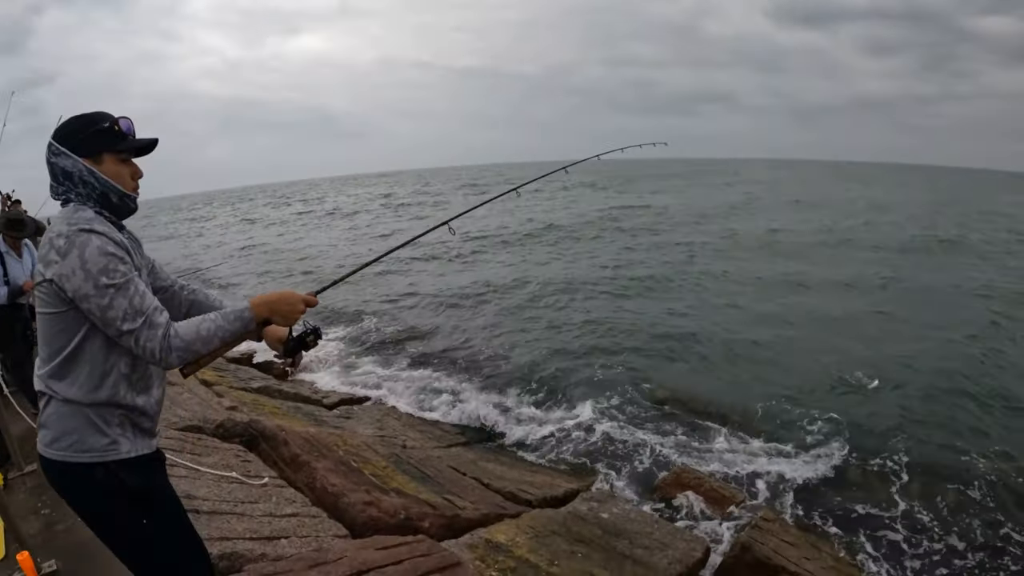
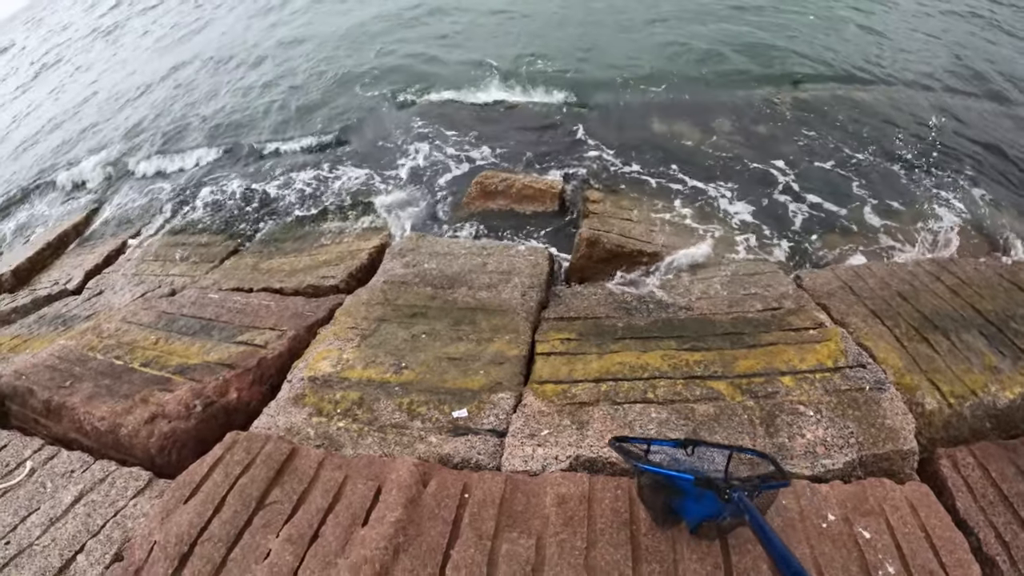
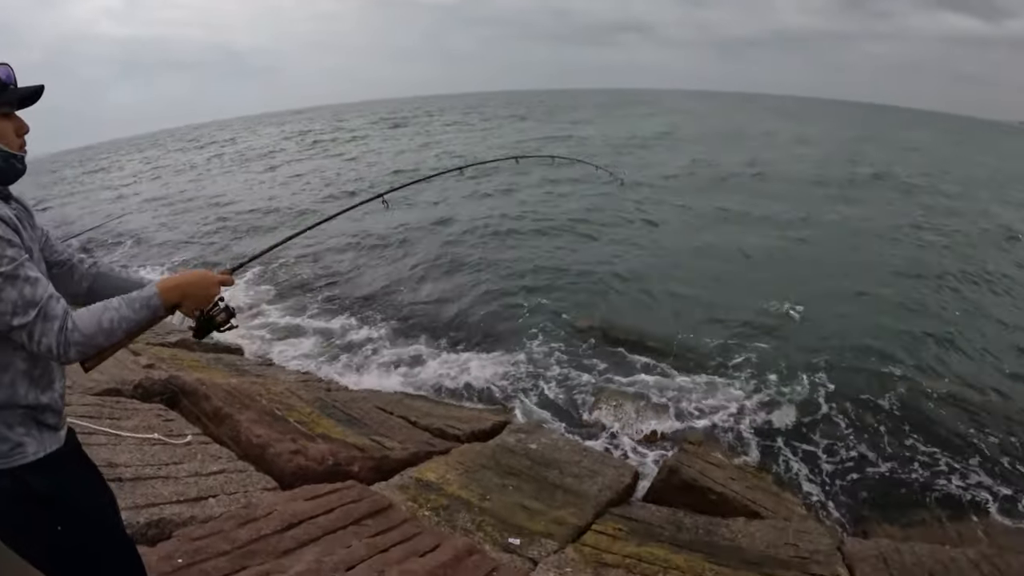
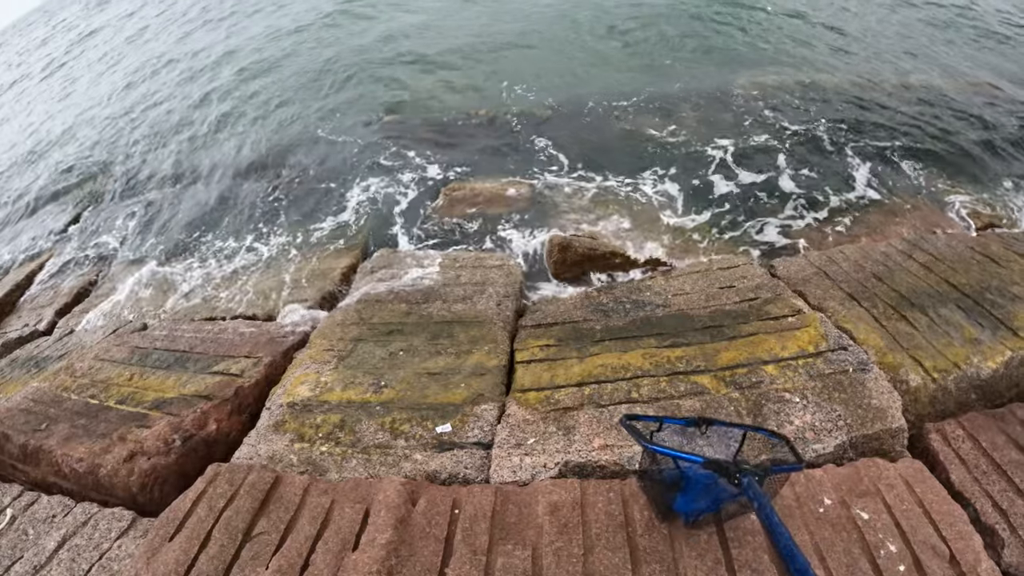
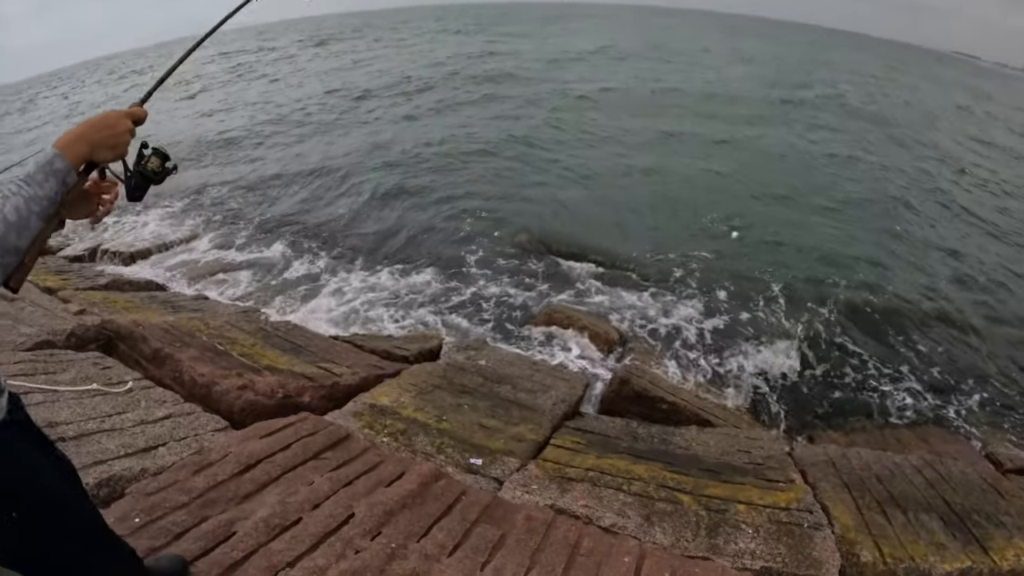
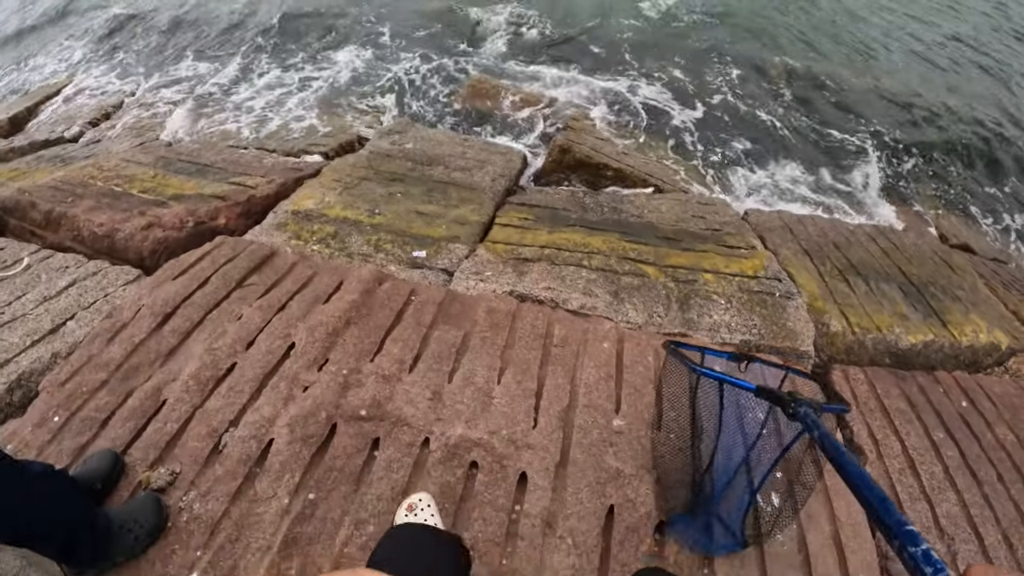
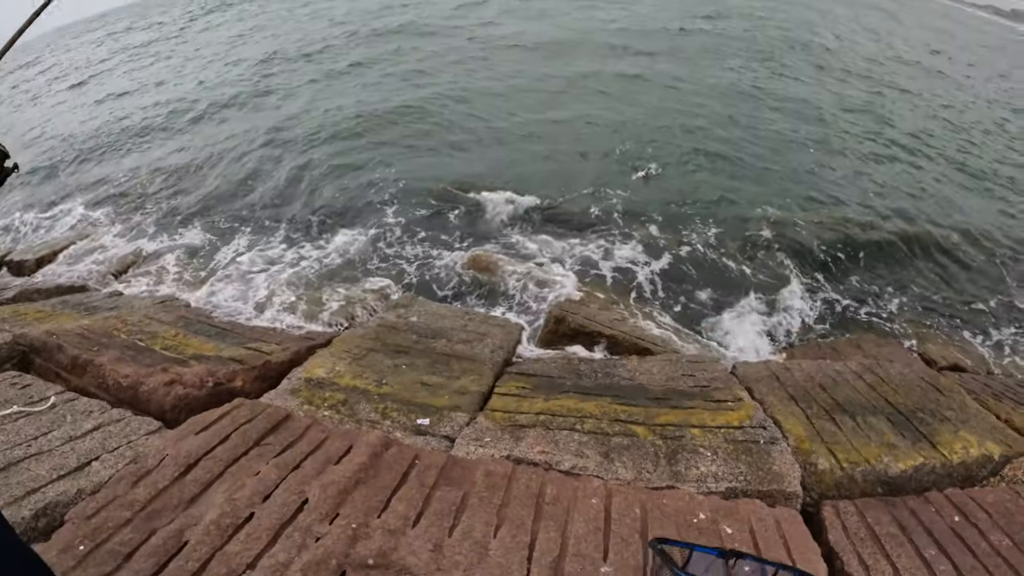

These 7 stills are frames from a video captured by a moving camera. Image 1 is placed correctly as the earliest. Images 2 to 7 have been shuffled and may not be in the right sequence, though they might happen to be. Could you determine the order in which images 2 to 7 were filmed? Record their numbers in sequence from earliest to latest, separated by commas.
3, 5, 7, 6, 4, 2
